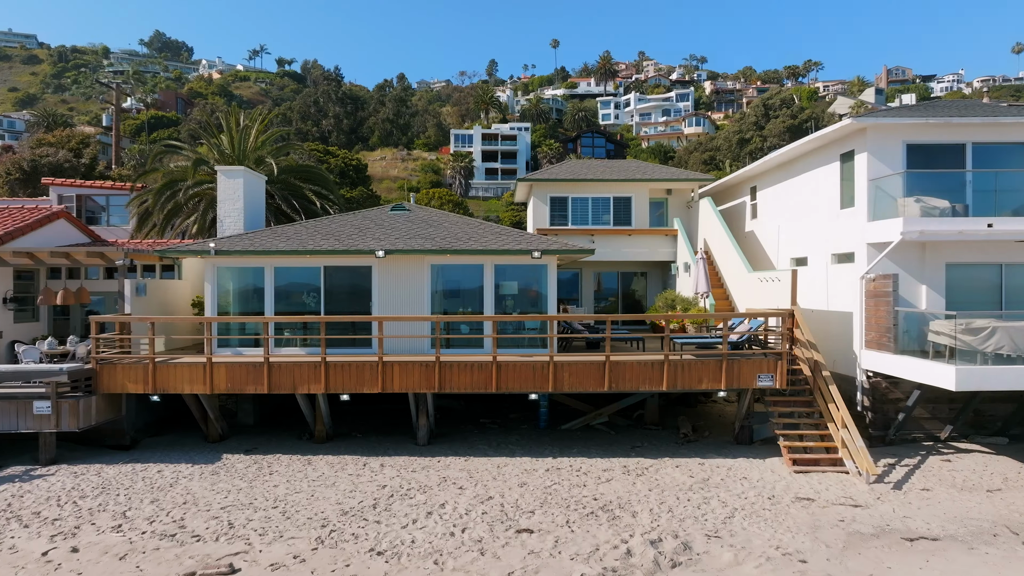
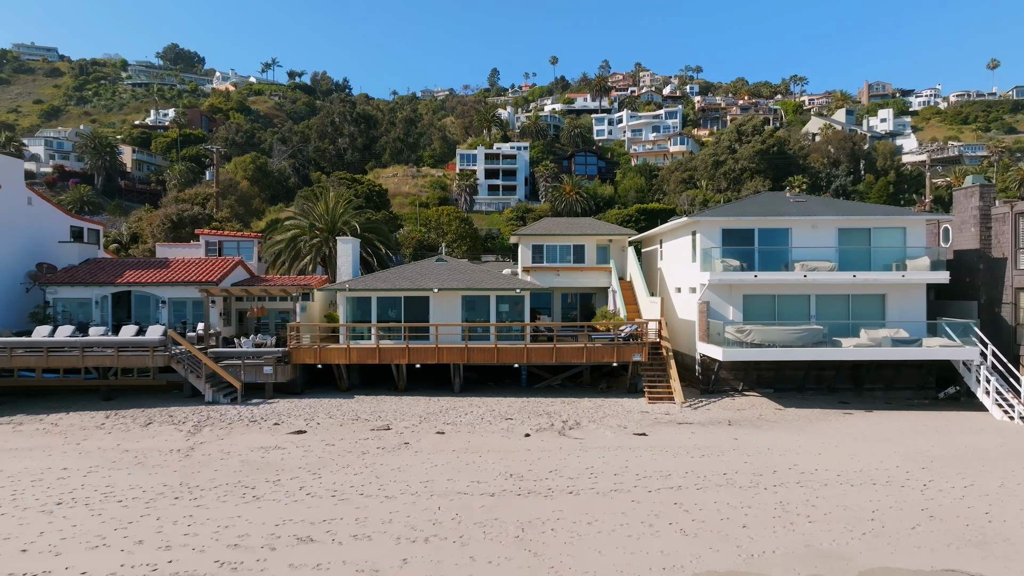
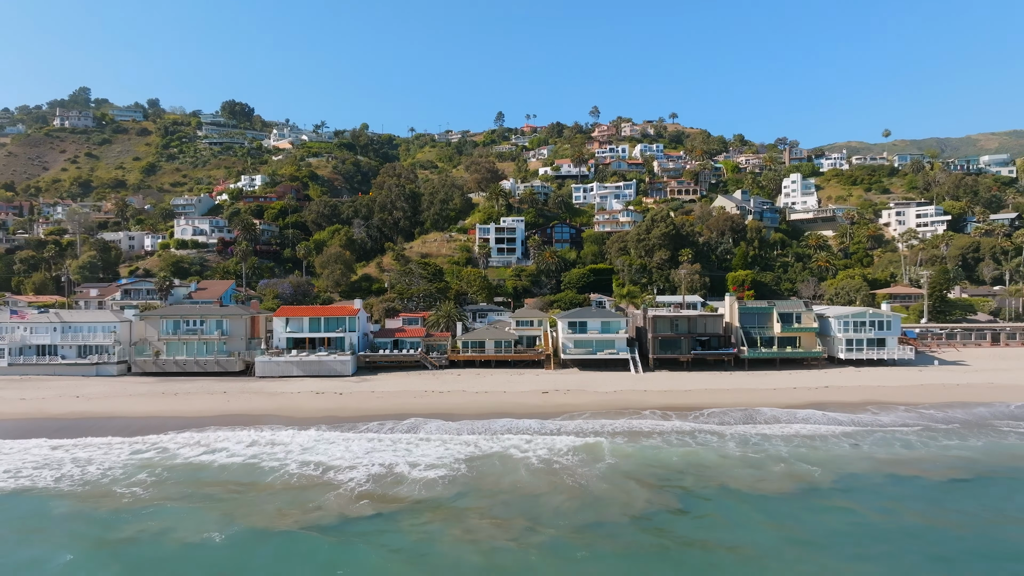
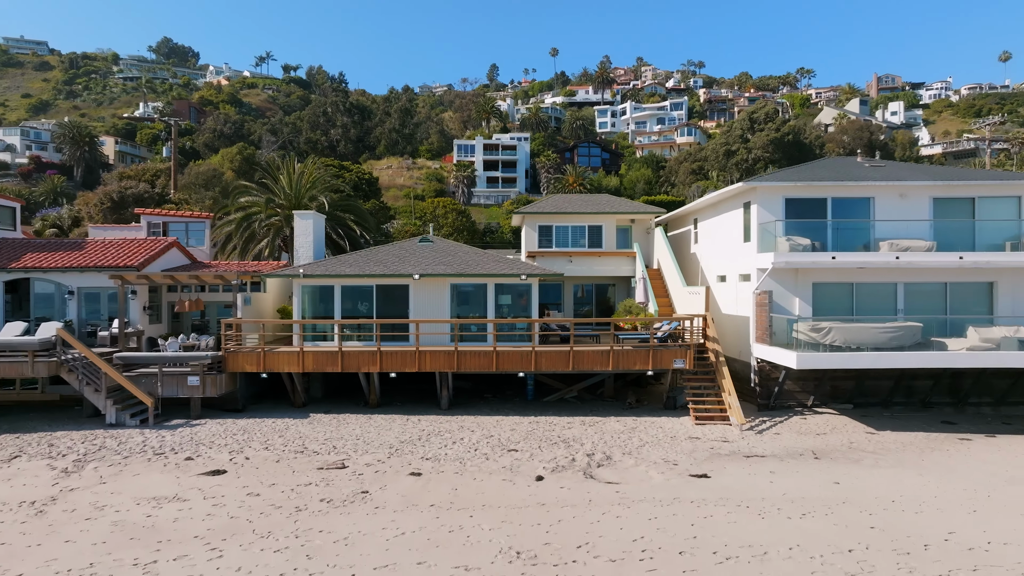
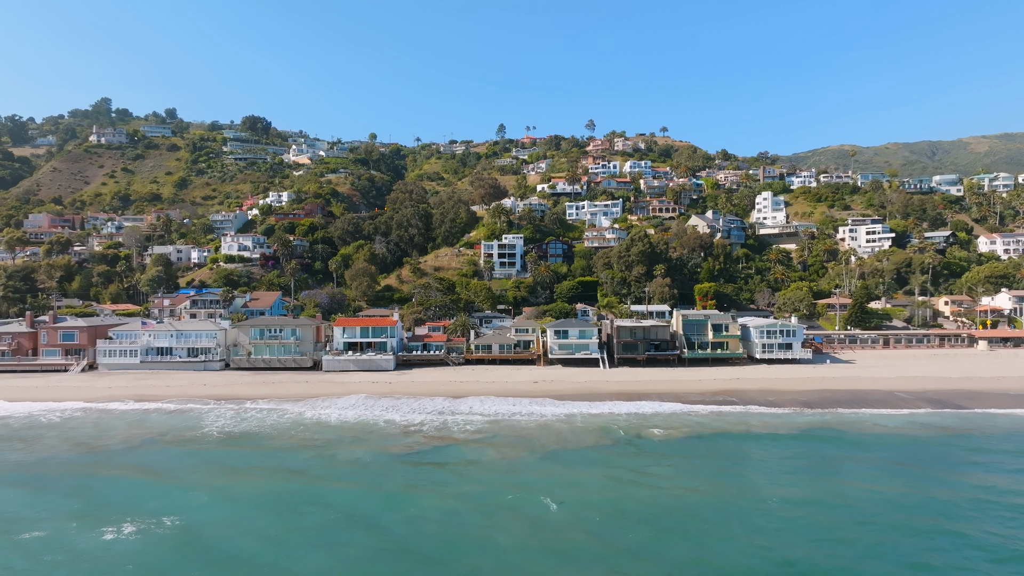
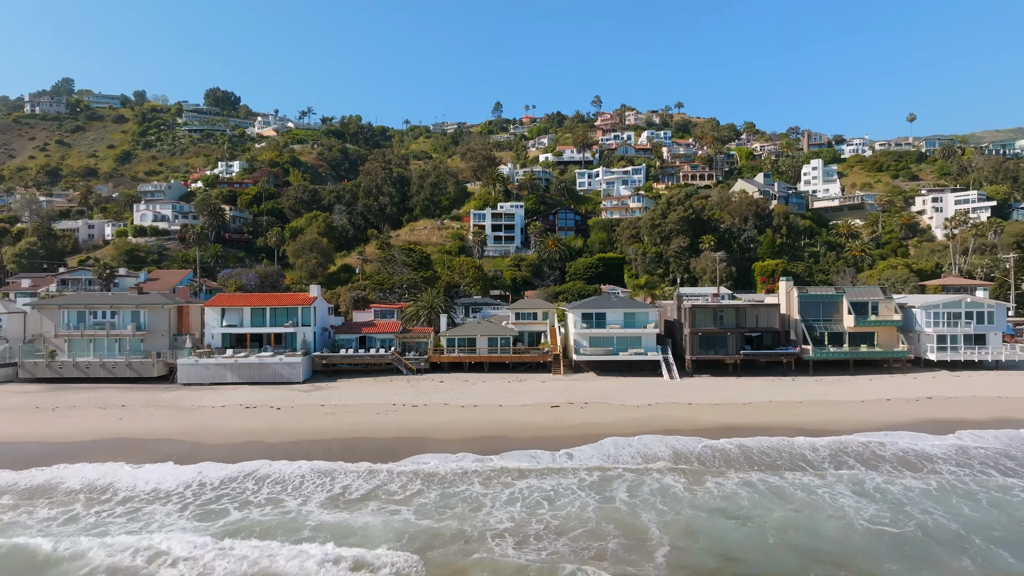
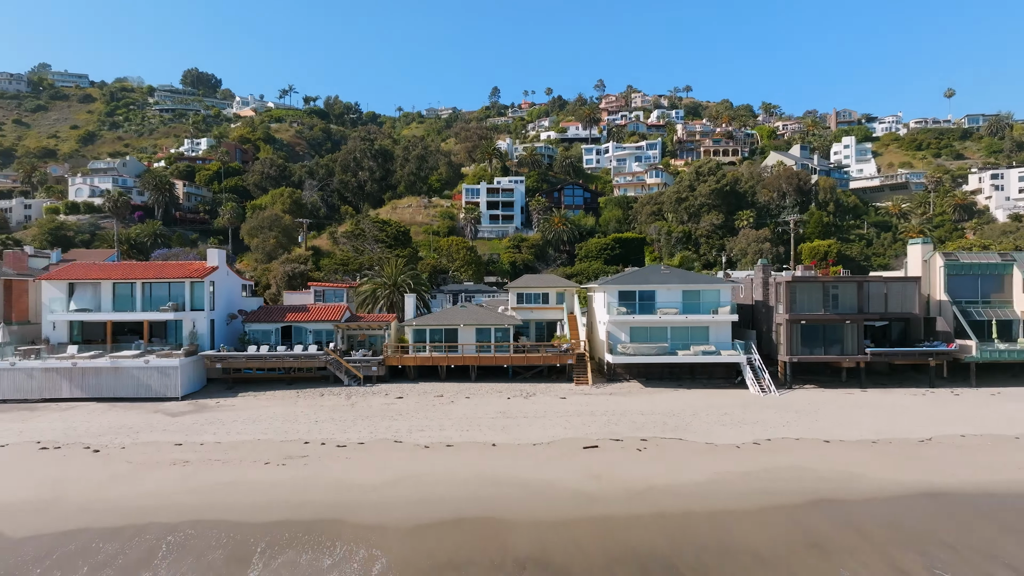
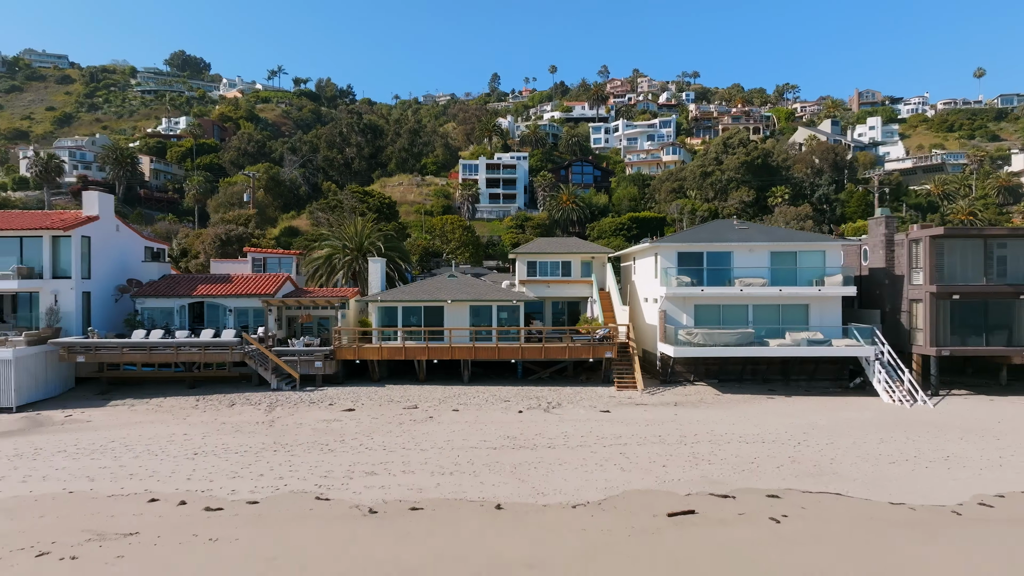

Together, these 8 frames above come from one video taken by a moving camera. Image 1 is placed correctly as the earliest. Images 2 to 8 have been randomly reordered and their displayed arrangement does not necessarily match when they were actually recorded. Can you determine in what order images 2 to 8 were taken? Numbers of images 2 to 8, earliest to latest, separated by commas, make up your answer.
4, 2, 8, 7, 6, 3, 5
